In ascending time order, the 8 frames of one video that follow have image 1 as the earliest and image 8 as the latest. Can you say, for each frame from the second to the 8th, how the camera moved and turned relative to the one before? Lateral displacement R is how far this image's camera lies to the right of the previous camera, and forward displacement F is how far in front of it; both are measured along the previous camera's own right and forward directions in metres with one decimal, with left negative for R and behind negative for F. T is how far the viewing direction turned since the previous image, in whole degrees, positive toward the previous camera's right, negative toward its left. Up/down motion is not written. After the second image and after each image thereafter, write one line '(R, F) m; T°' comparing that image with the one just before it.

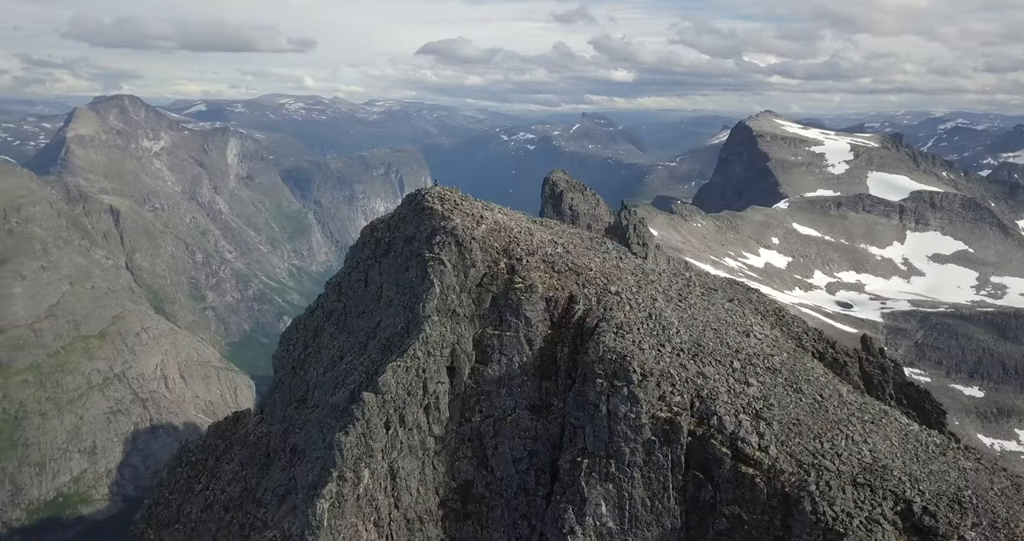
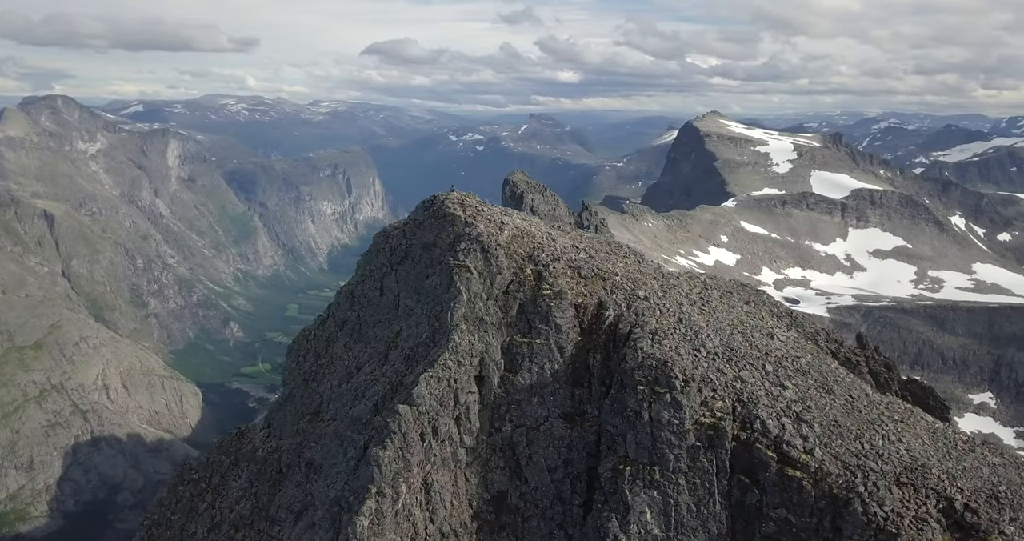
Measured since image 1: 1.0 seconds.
(-3.3, +0.5) m; +4°
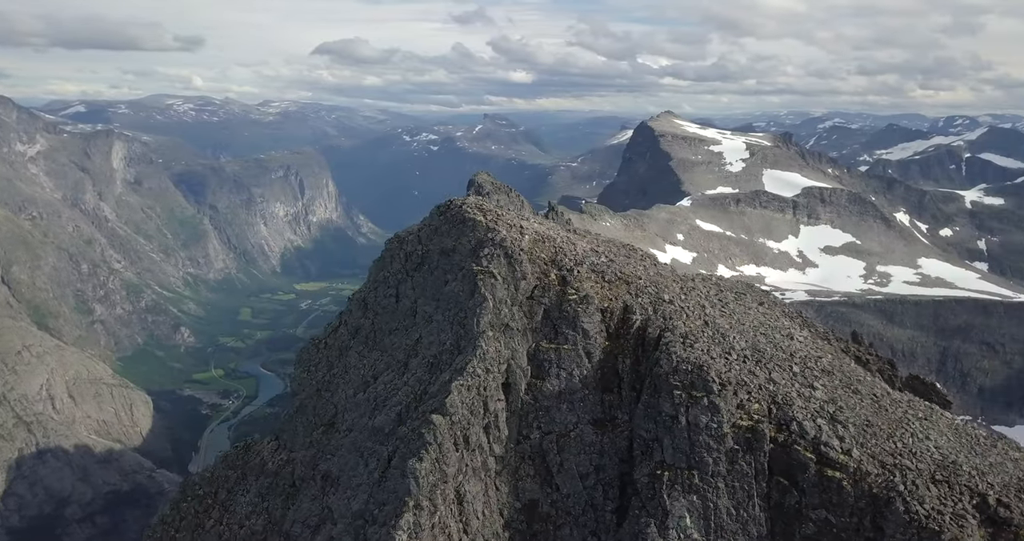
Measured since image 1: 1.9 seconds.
(-2.9, +0.5) m; +3°
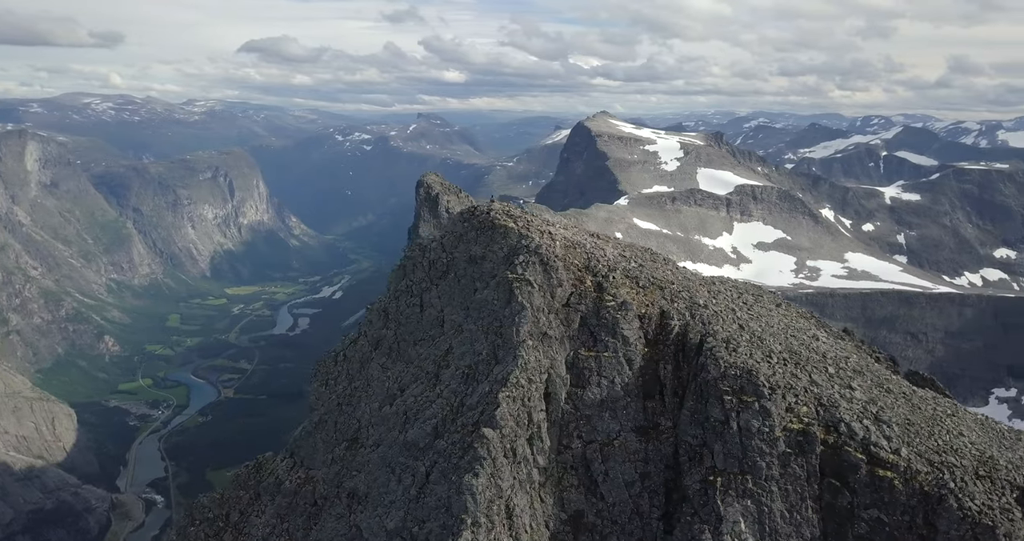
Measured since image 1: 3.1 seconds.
(-4.1, +0.7) m; +5°
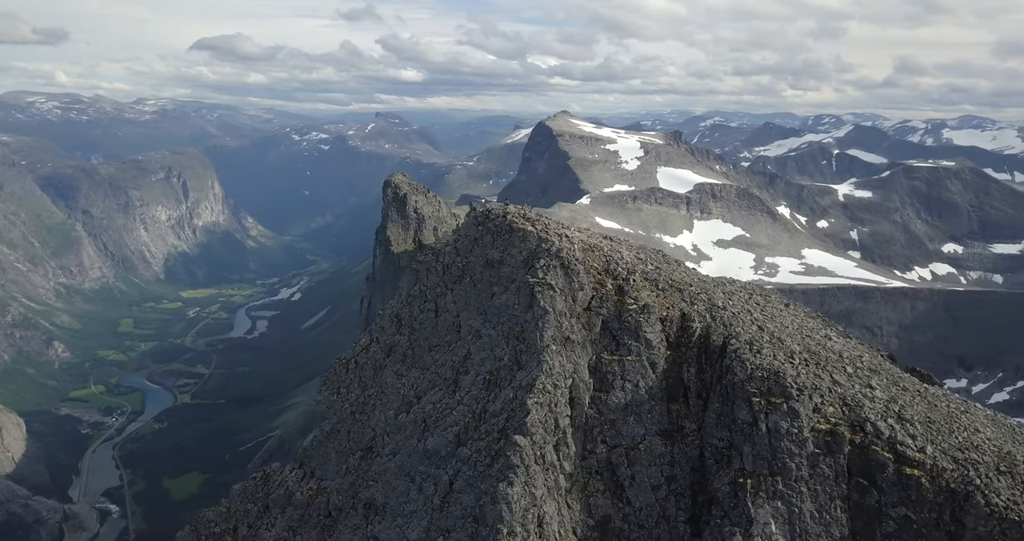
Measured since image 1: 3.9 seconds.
(-2.5, +0.4) m; +3°
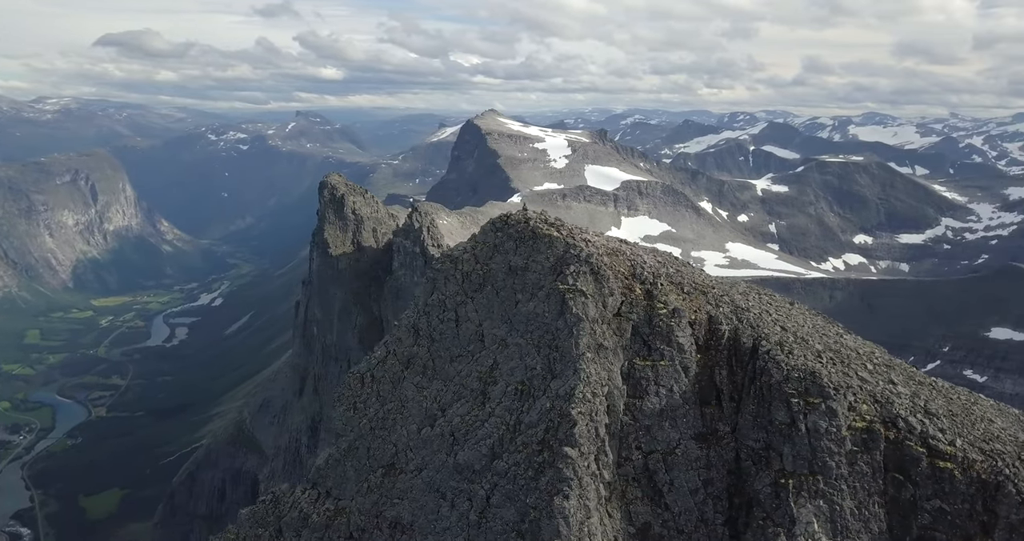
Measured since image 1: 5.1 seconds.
(-4.1, +0.9) m; +6°
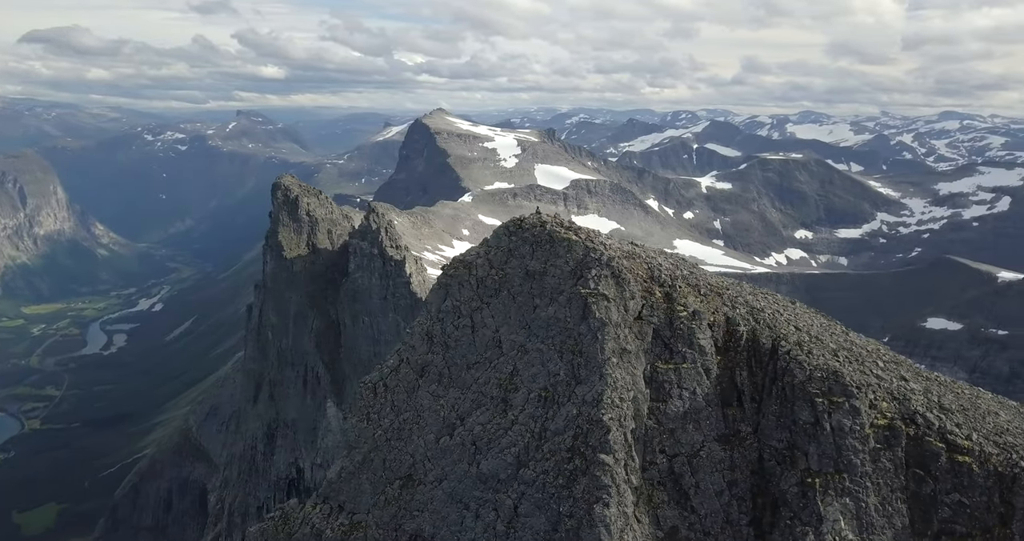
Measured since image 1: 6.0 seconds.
(-2.9, +0.6) m; +4°
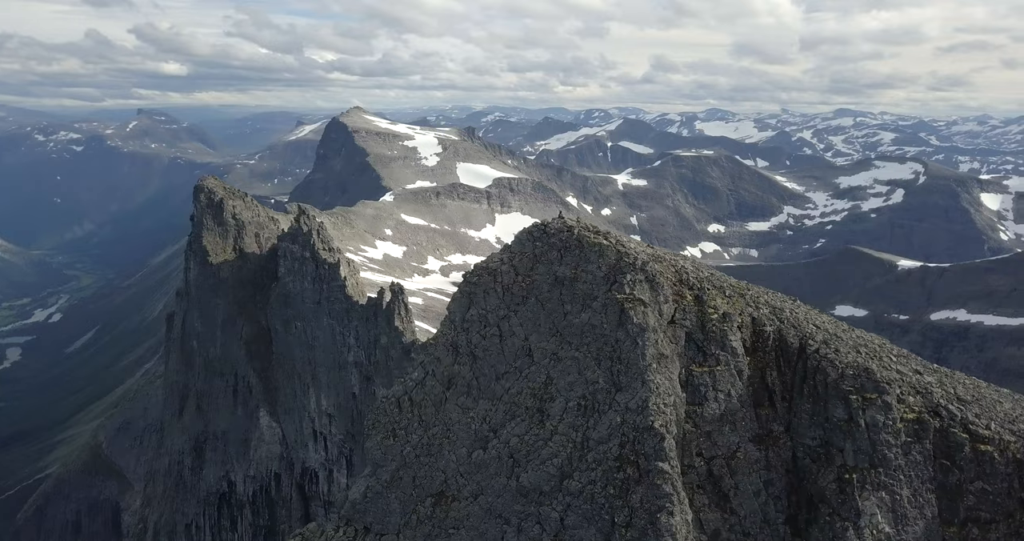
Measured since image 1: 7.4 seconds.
(-4.5, +1.0) m; +6°
